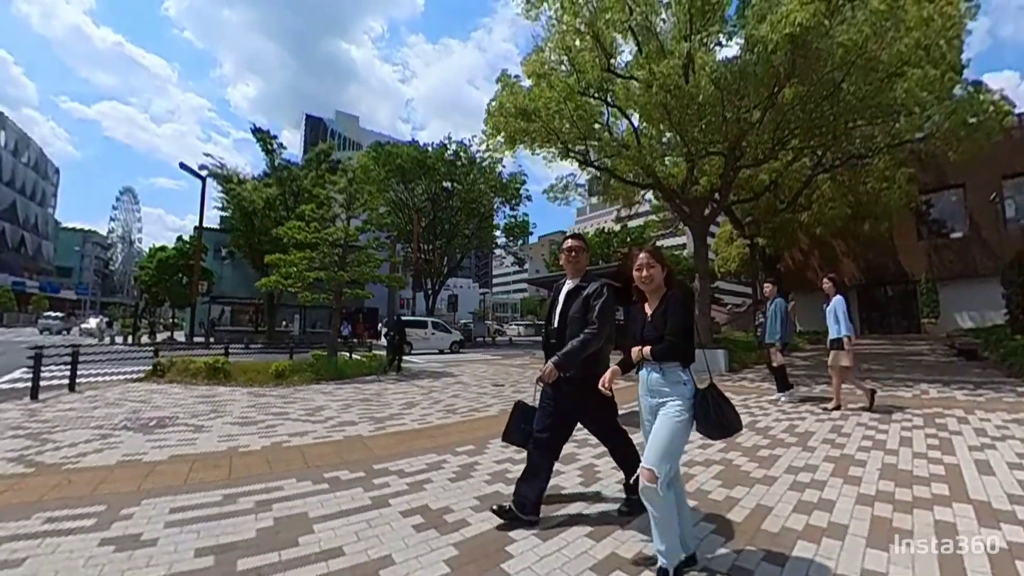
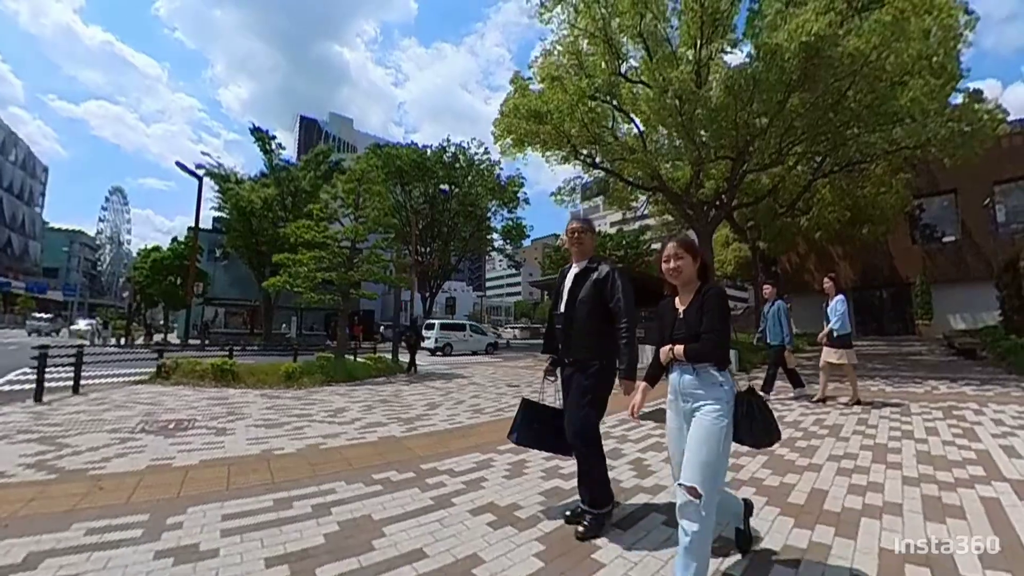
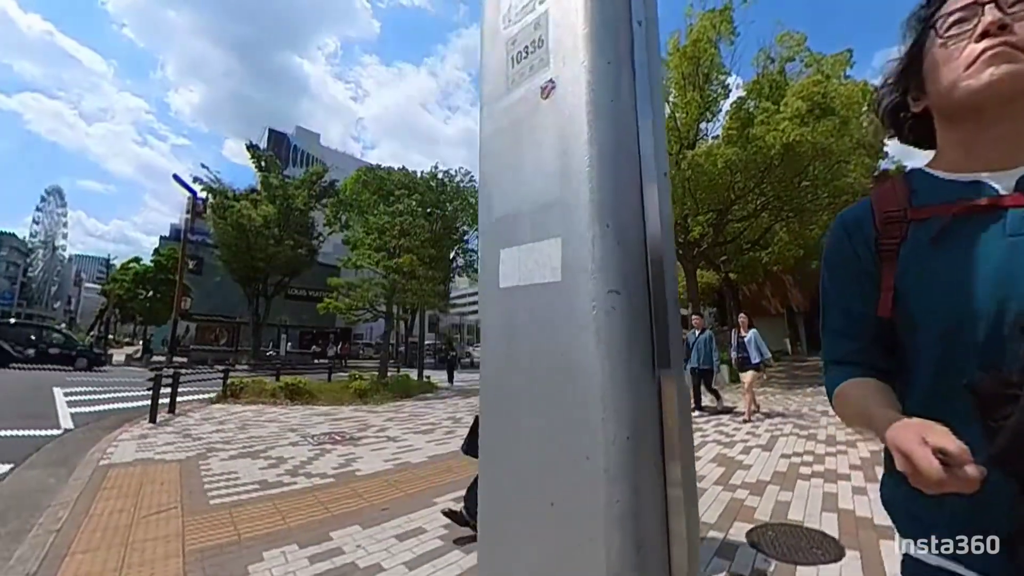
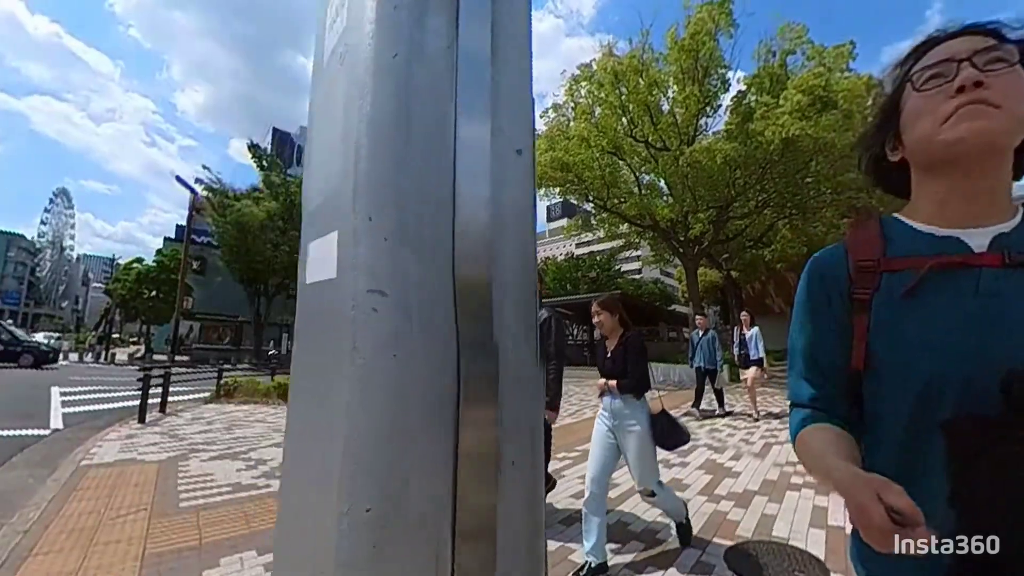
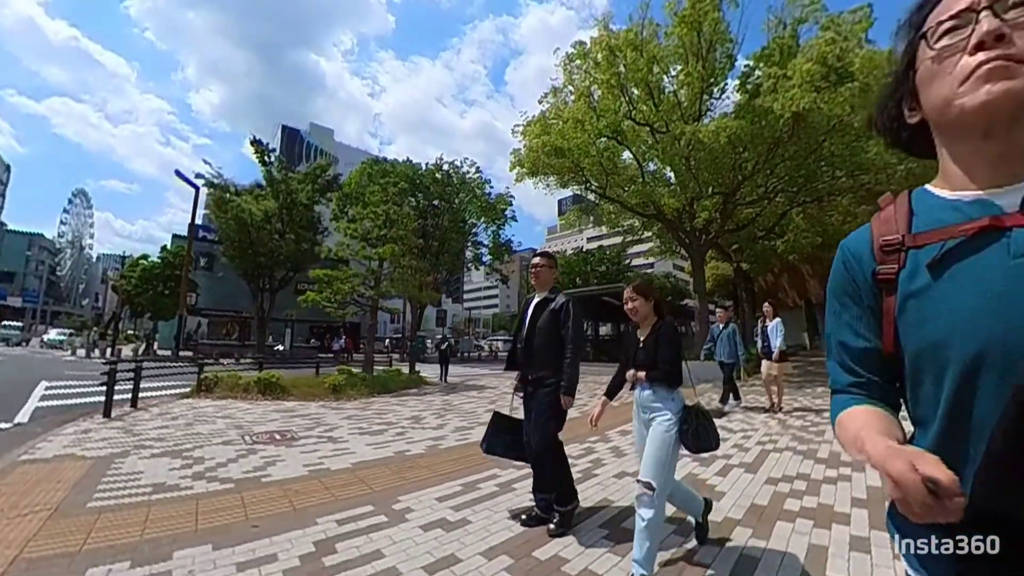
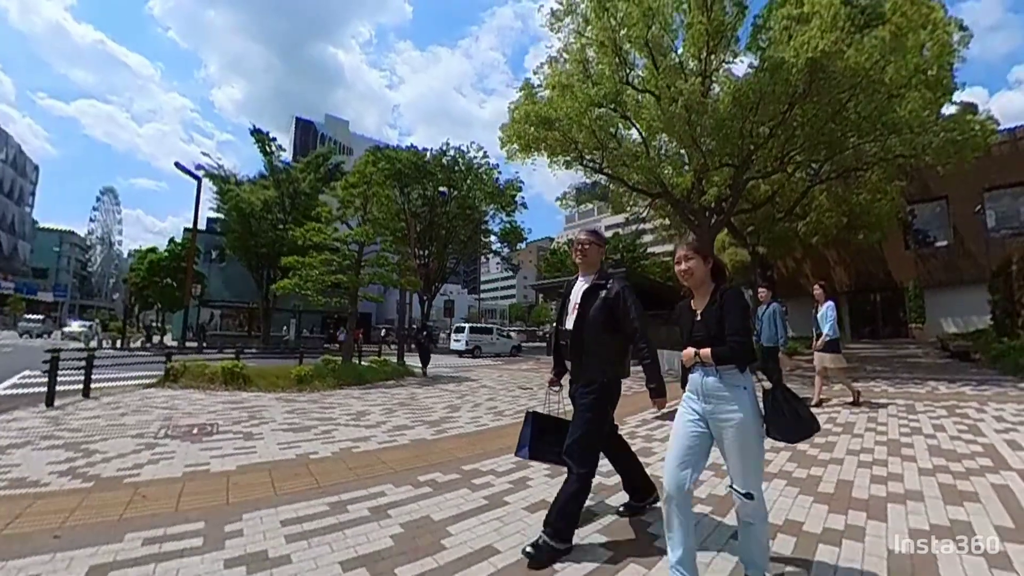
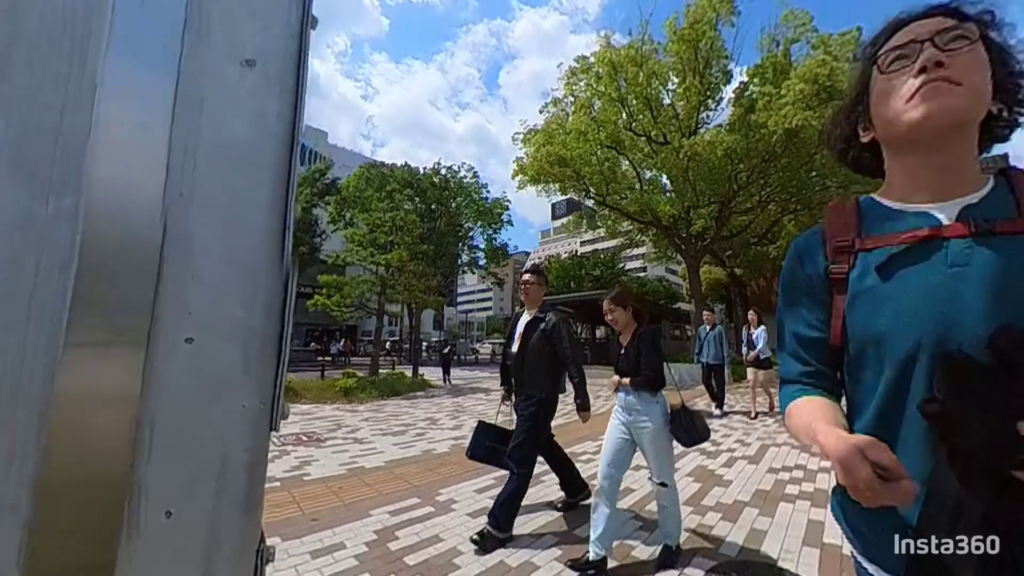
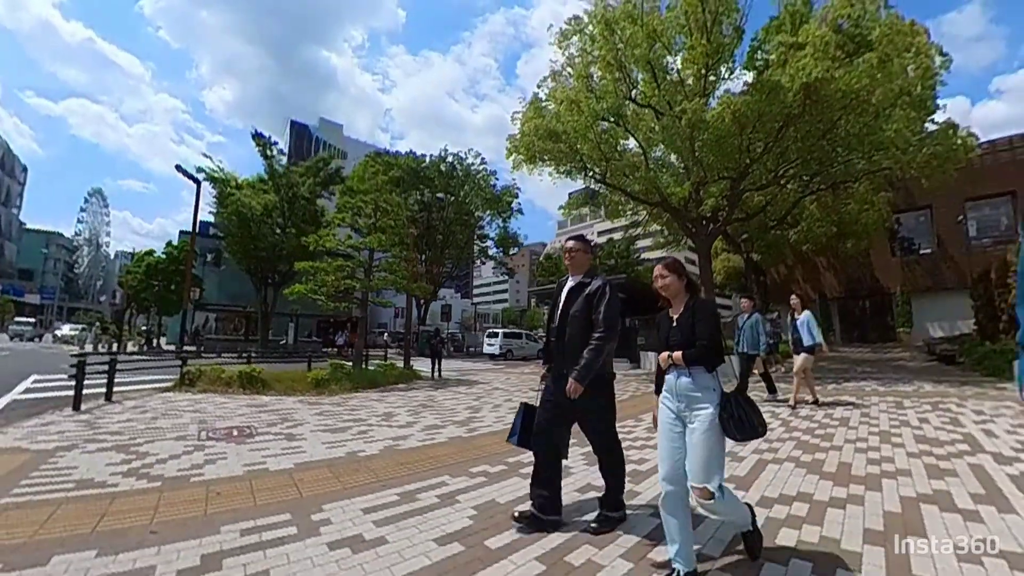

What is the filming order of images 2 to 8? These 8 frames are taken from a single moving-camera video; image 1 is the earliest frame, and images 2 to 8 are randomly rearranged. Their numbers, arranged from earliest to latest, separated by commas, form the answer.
2, 6, 8, 5, 7, 4, 3
